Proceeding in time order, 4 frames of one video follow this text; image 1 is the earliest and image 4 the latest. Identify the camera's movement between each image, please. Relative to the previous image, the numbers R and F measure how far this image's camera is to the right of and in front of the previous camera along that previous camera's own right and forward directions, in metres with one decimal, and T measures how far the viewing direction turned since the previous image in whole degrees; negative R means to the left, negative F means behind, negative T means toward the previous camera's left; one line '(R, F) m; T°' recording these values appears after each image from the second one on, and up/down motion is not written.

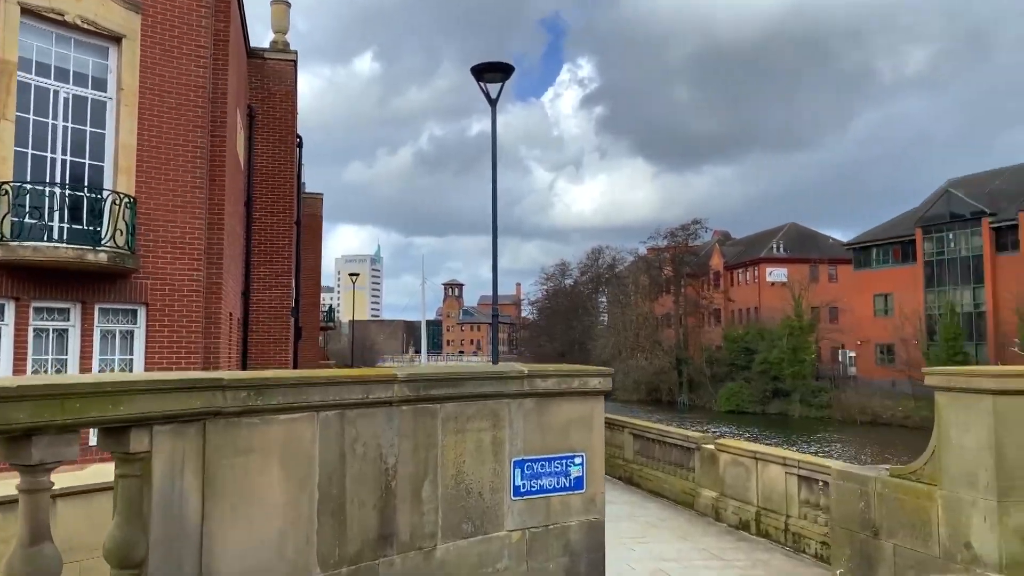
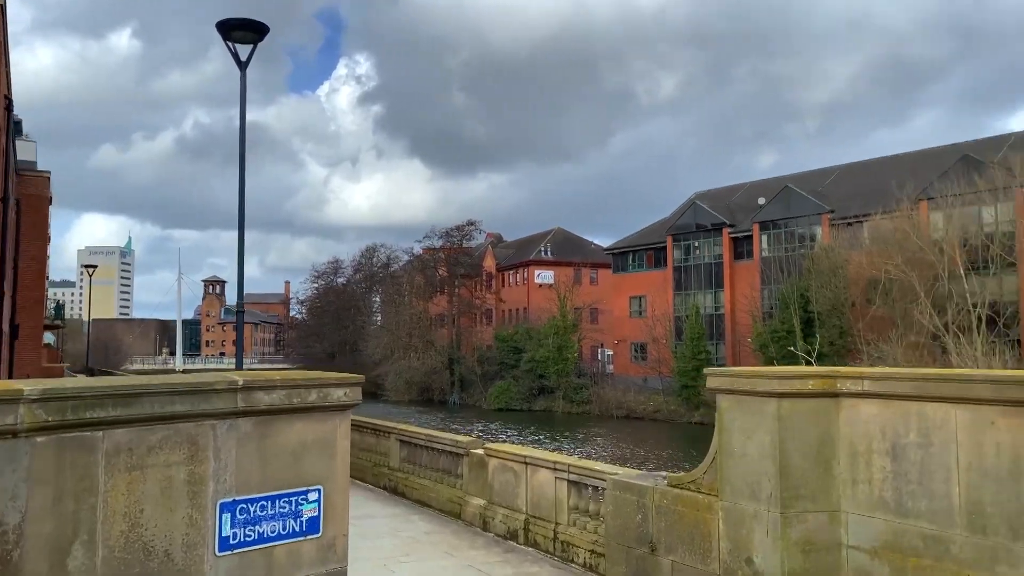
(+0.2, +0.9) m; +16°
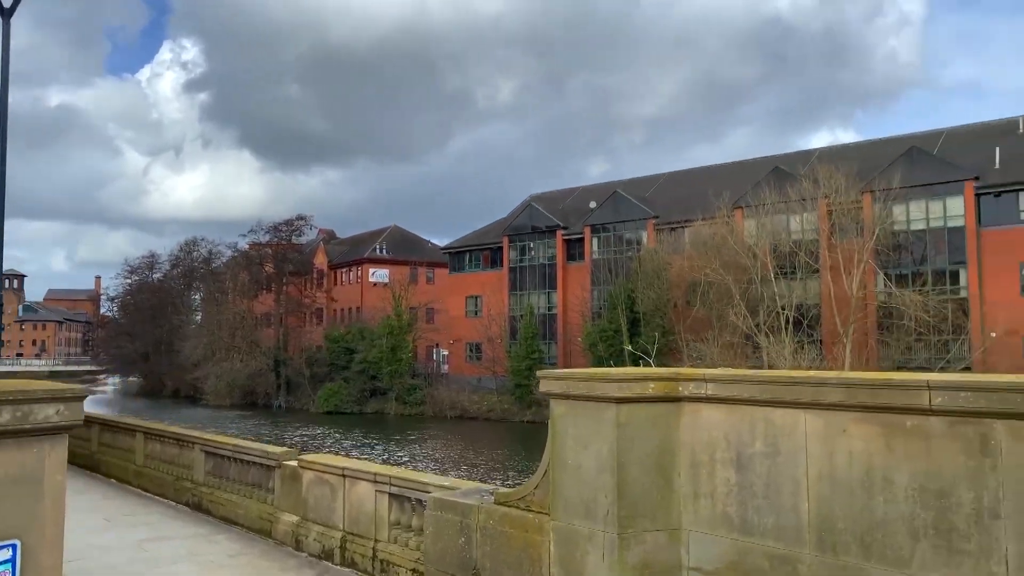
(+0.2, +0.7) m; +11°
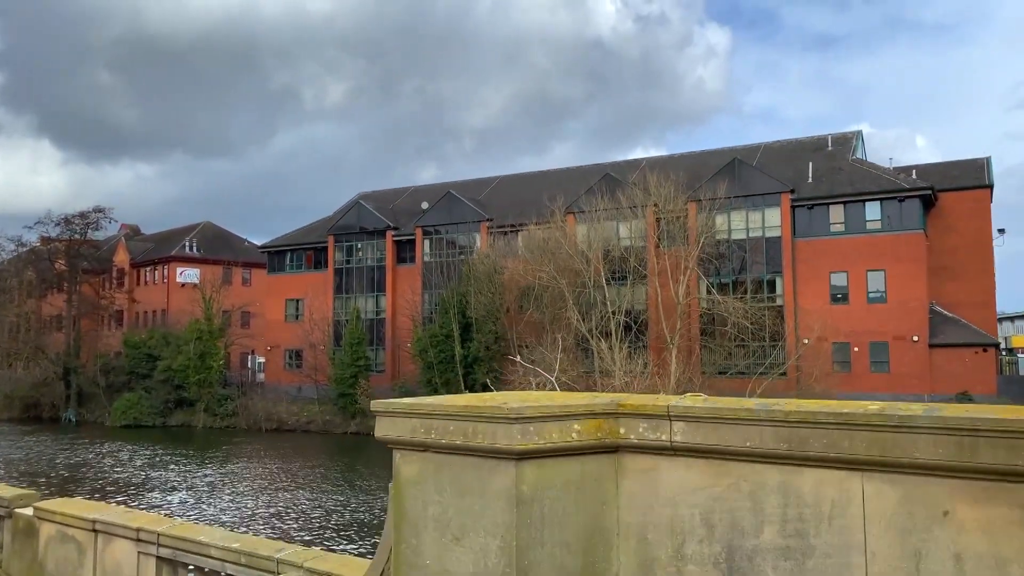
(0.0, +1.8) m; +12°
